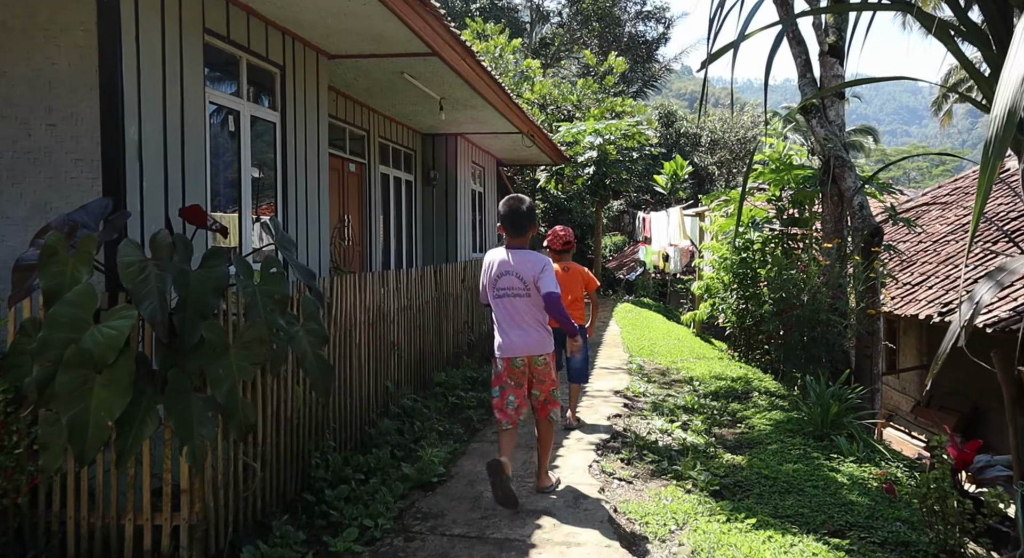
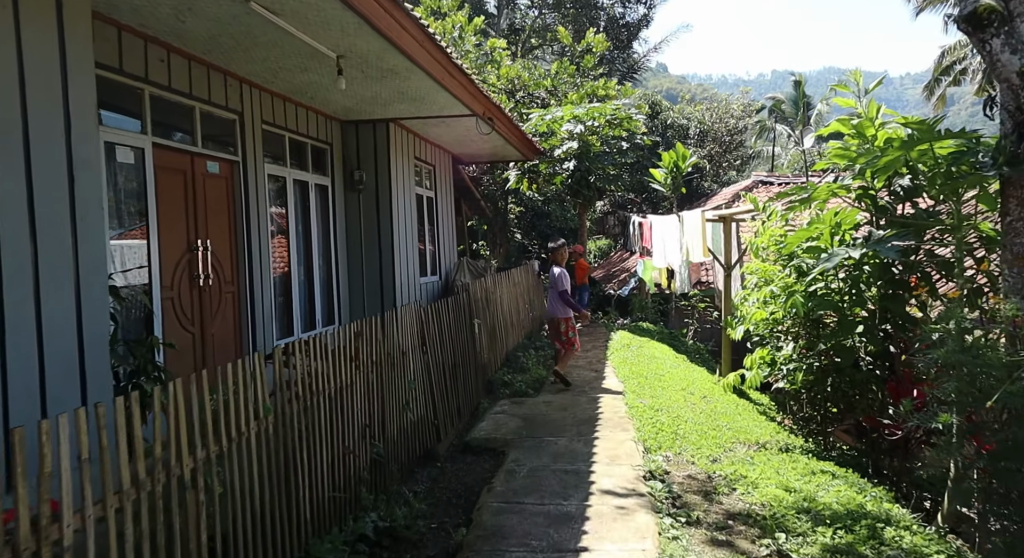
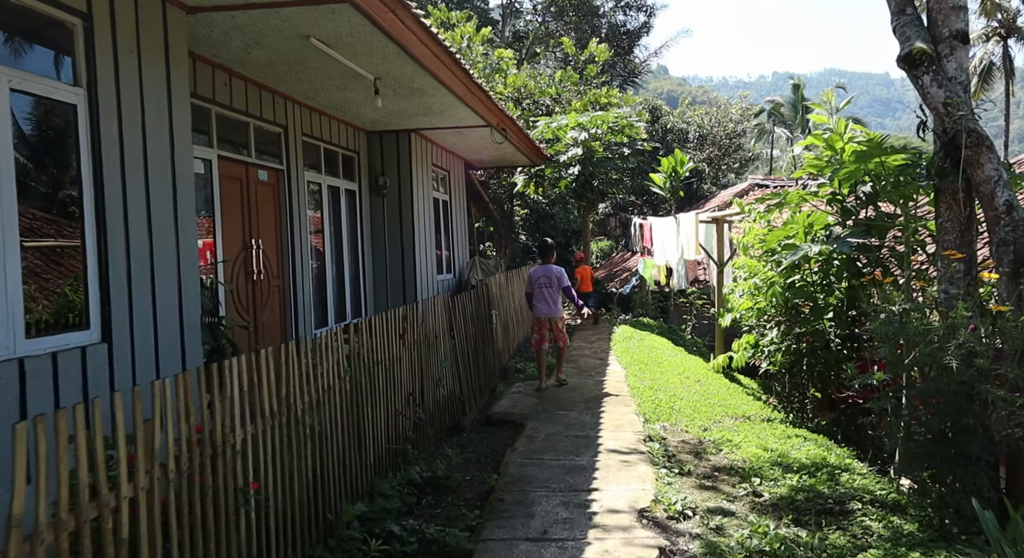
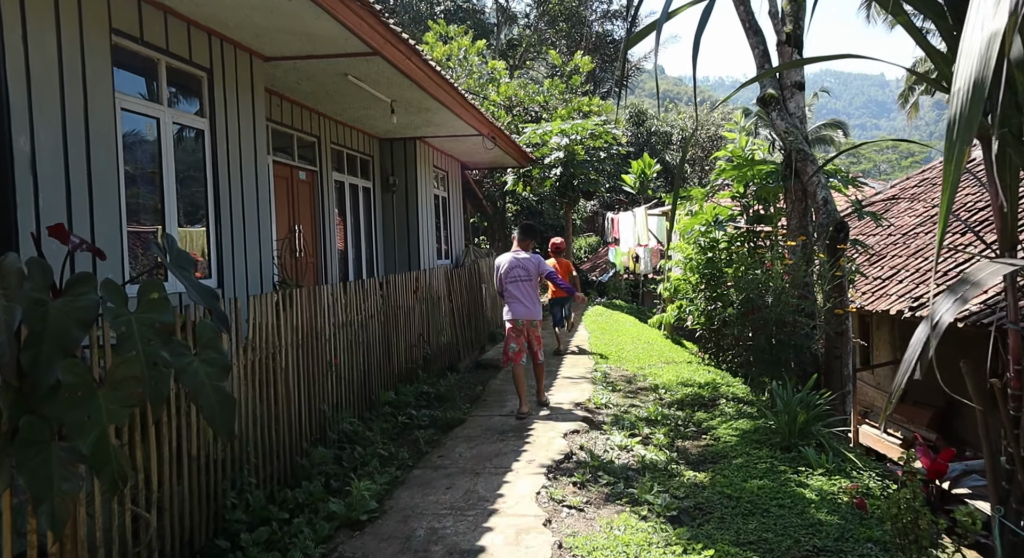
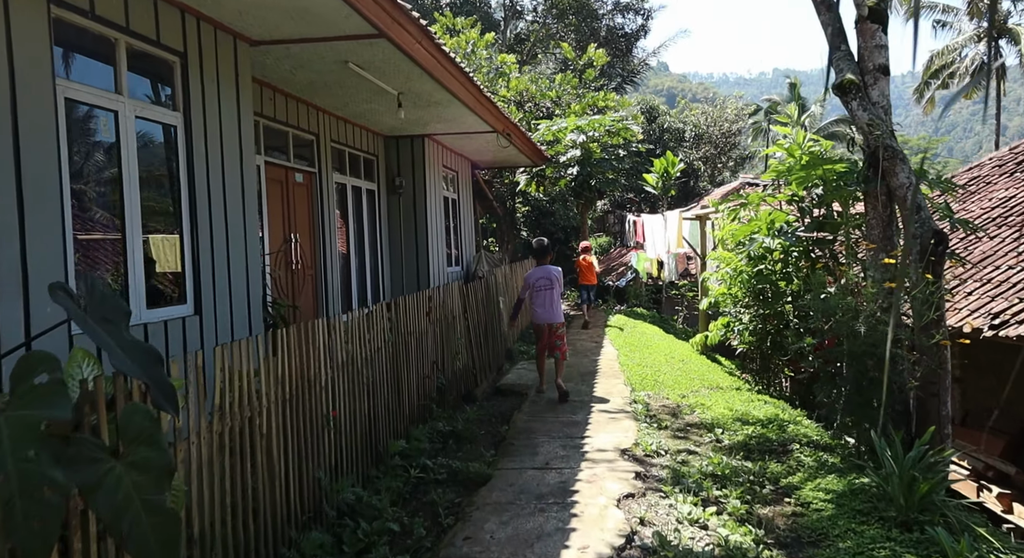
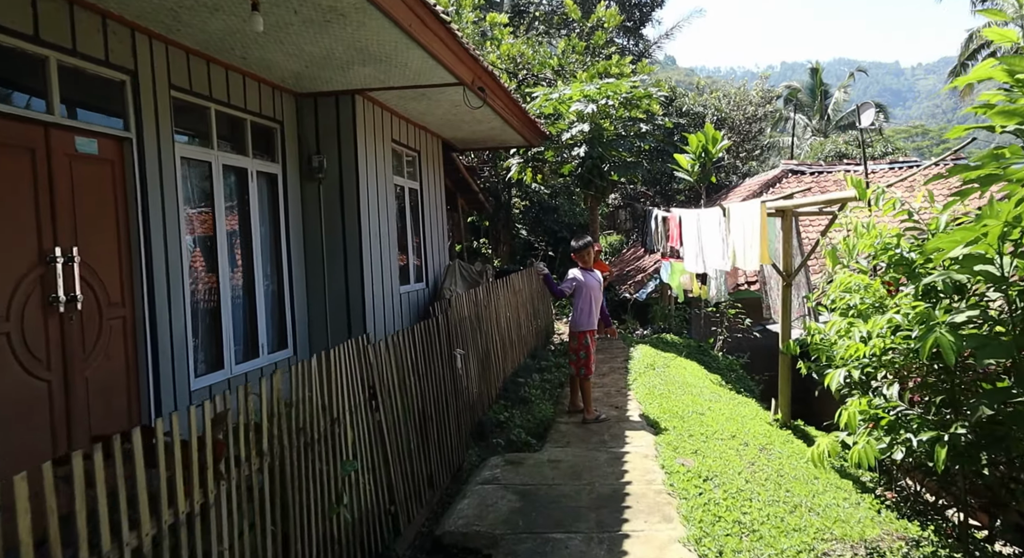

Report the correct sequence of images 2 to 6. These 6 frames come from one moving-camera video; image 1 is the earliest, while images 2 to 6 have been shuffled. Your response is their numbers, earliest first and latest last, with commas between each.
4, 5, 3, 2, 6
